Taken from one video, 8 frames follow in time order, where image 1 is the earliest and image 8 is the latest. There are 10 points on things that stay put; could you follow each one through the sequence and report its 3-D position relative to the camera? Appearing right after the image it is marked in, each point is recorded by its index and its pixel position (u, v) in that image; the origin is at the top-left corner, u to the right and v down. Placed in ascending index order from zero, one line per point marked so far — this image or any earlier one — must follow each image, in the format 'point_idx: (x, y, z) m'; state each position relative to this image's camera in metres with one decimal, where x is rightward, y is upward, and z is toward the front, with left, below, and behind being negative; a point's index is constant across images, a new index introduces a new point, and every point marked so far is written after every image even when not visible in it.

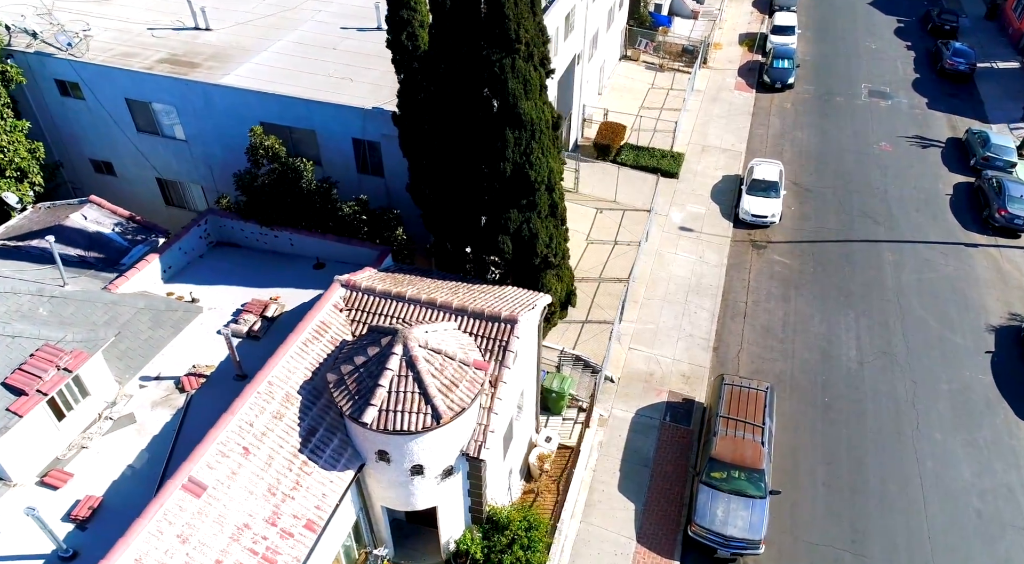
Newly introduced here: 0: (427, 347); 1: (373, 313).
0: (-1.6, -1.2, +14.0) m
1: (-2.9, -0.7, +15.9) m
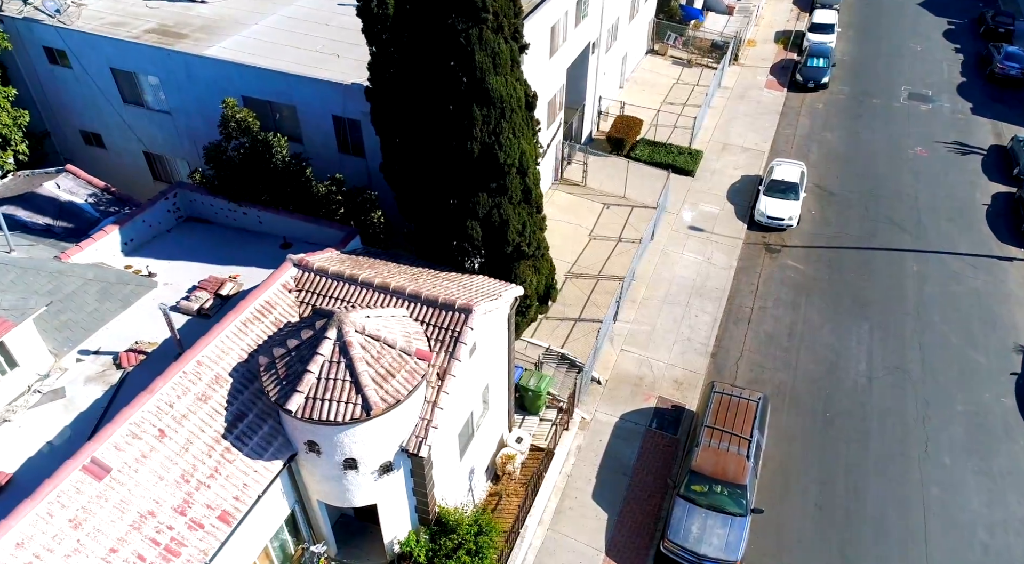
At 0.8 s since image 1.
0: (-2.5, -0.9, +13.0) m
1: (-3.7, -0.3, +15.0) m
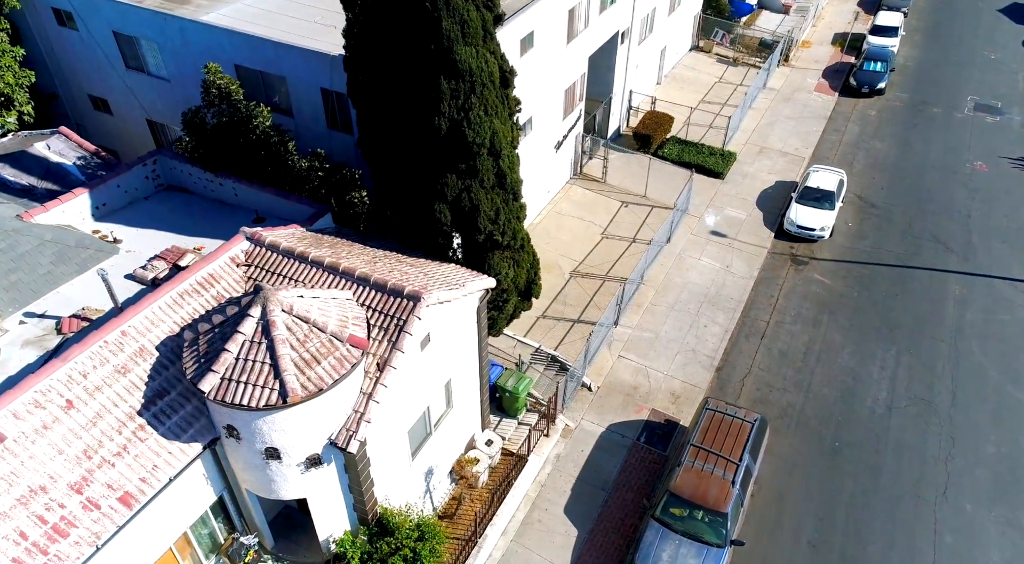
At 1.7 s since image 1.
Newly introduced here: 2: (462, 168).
0: (-3.5, -0.5, +12.0) m
1: (-4.4, +0.2, +14.0) m
2: (-0.9, +2.2, +14.7) m
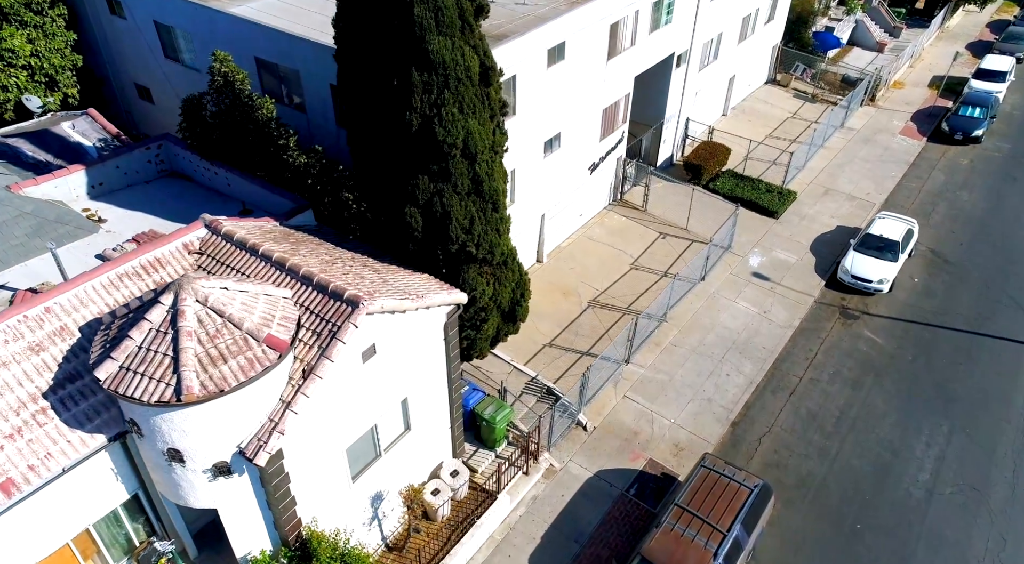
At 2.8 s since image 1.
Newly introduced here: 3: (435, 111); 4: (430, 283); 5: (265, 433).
0: (-4.4, -0.3, +11.1) m
1: (-5.1, +0.3, +13.2) m
2: (-1.4, +2.0, +13.5) m
3: (-1.3, +2.9, +12.9) m
4: (-1.5, 0.0, +14.0) m
5: (-3.6, -2.2, +11.3) m
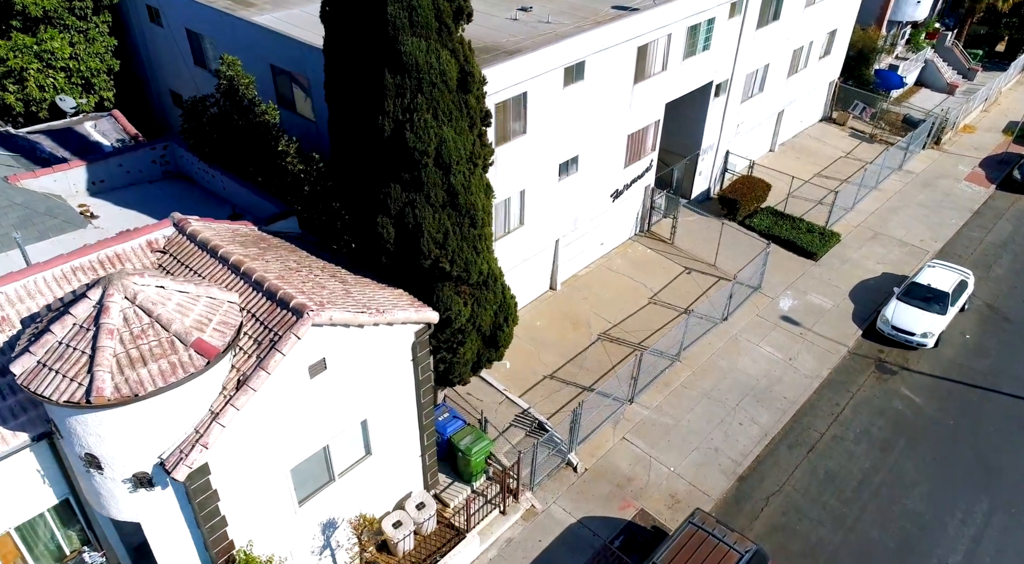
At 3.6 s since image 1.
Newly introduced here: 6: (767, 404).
0: (-5.1, -0.3, +10.5) m
1: (-5.5, +0.3, +12.7) m
2: (-1.7, +1.7, +12.7) m
3: (-1.7, +2.6, +12.2) m
4: (-2.0, -0.3, +13.2) m
5: (-4.5, -2.2, +10.6) m
6: (+6.4, -3.0, +19.3) m
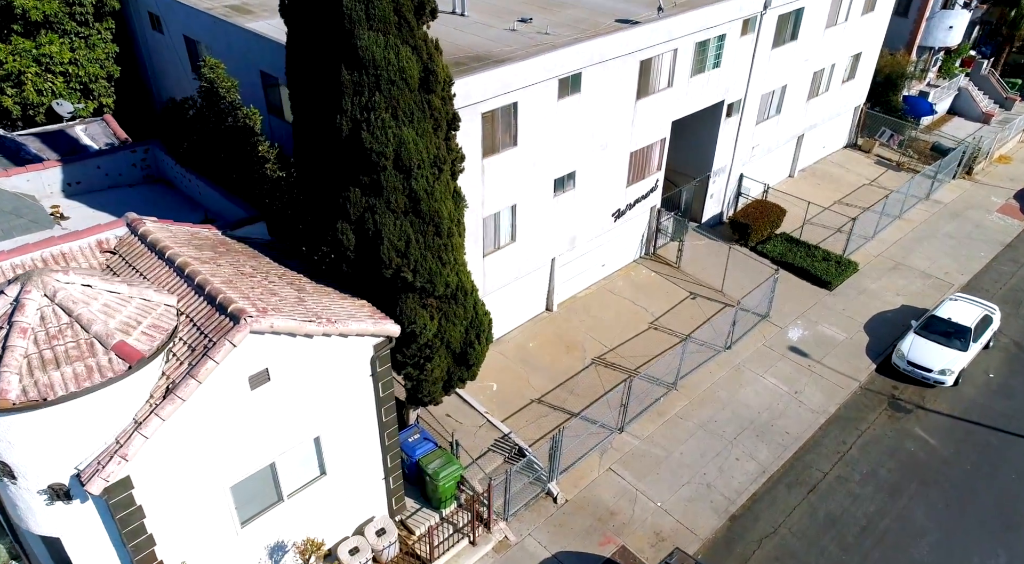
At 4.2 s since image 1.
0: (-5.8, -0.3, +9.9) m
1: (-6.1, +0.3, +12.1) m
2: (-2.3, +1.6, +12.0) m
3: (-2.2, +2.5, +11.5) m
4: (-2.5, -0.4, +12.4) m
5: (-5.2, -2.2, +9.9) m
6: (+6.0, -3.7, +18.1) m
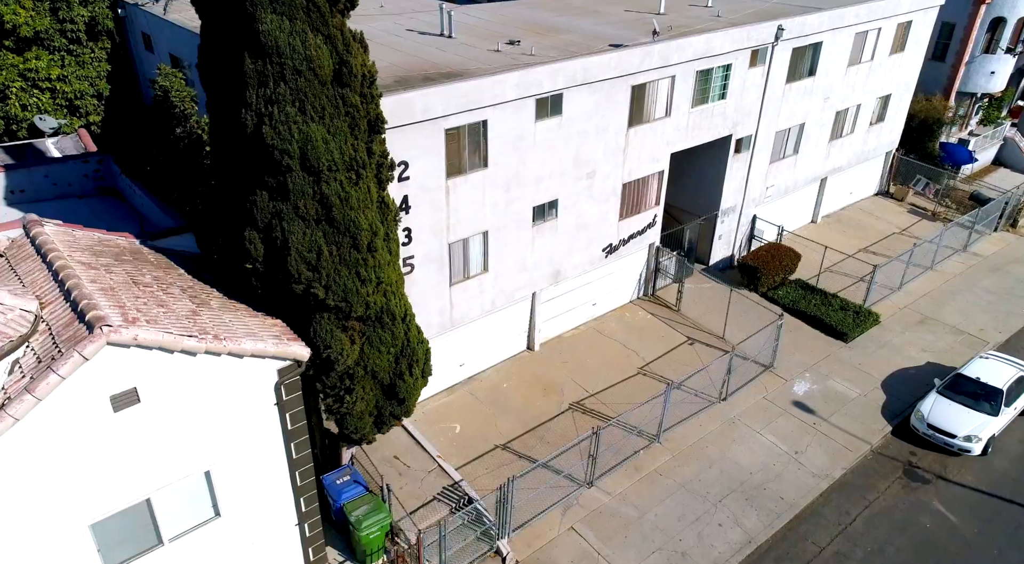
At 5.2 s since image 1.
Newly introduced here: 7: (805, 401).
0: (-7.0, -0.2, +8.8) m
1: (-7.2, +0.2, +11.1) m
2: (-3.3, +1.4, +10.8) m
3: (-3.2, +2.3, +10.3) m
4: (-3.6, -0.7, +11.1) m
5: (-6.5, -2.1, +8.6) m
6: (+5.1, -4.6, +15.9) m
7: (+7.2, -2.9, +18.8) m
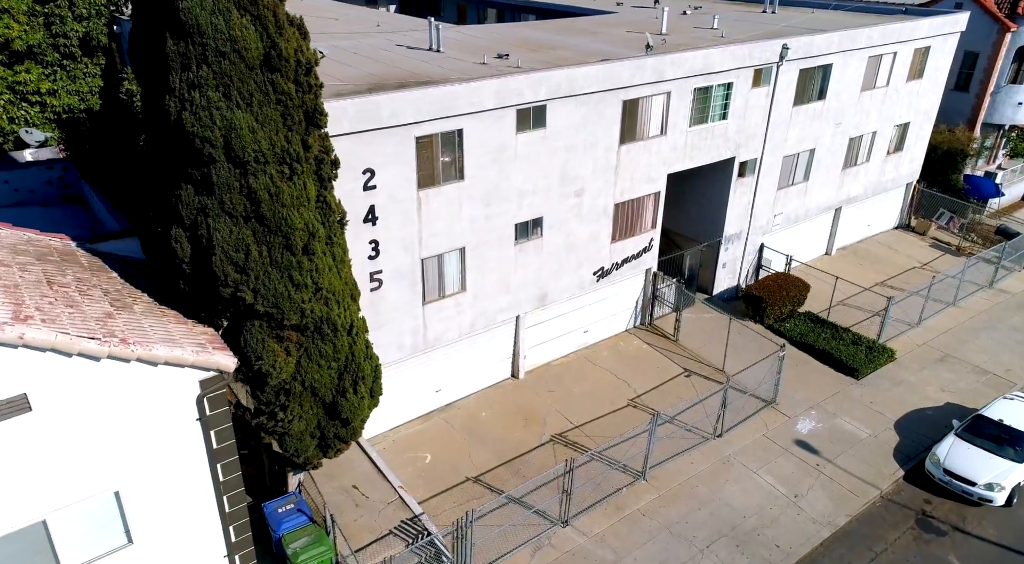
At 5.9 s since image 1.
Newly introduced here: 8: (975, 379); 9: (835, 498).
0: (-7.8, 0.0, +8.0) m
1: (-7.9, +0.3, +10.3) m
2: (-4.0, +1.3, +10.0) m
3: (-3.9, +2.3, +9.5) m
4: (-4.3, -0.7, +10.1) m
5: (-7.4, -2.0, +7.7) m
6: (+4.5, -5.0, +14.4) m
7: (+6.7, -3.6, +17.3) m
8: (+12.0, -2.5, +20.0) m
9: (+6.7, -4.4, +15.8) m
